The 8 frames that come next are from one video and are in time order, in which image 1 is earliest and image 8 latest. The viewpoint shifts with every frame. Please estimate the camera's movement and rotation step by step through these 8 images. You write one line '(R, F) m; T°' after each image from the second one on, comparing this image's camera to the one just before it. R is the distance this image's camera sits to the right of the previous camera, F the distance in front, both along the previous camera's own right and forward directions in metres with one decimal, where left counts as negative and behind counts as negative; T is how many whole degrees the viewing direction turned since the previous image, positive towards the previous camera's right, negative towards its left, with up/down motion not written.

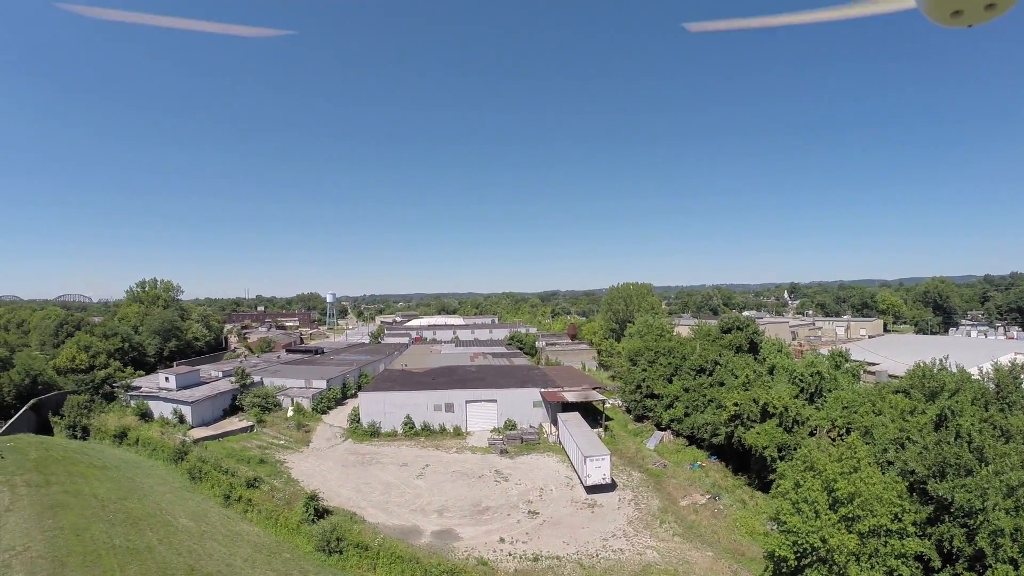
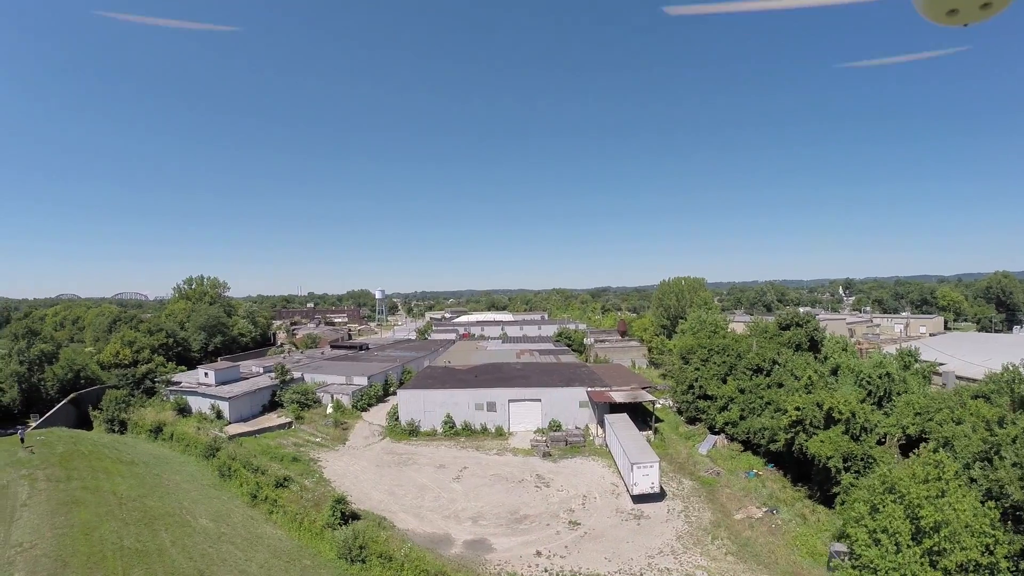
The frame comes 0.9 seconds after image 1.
(+0.5, +1.7) m; -6°
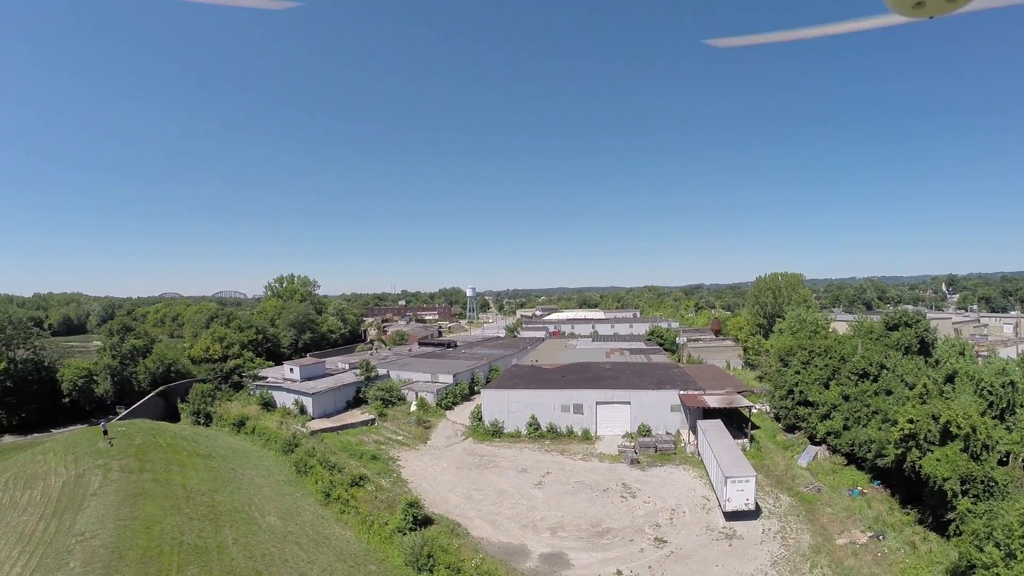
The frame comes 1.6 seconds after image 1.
(-0.1, +1.8) m; -9°
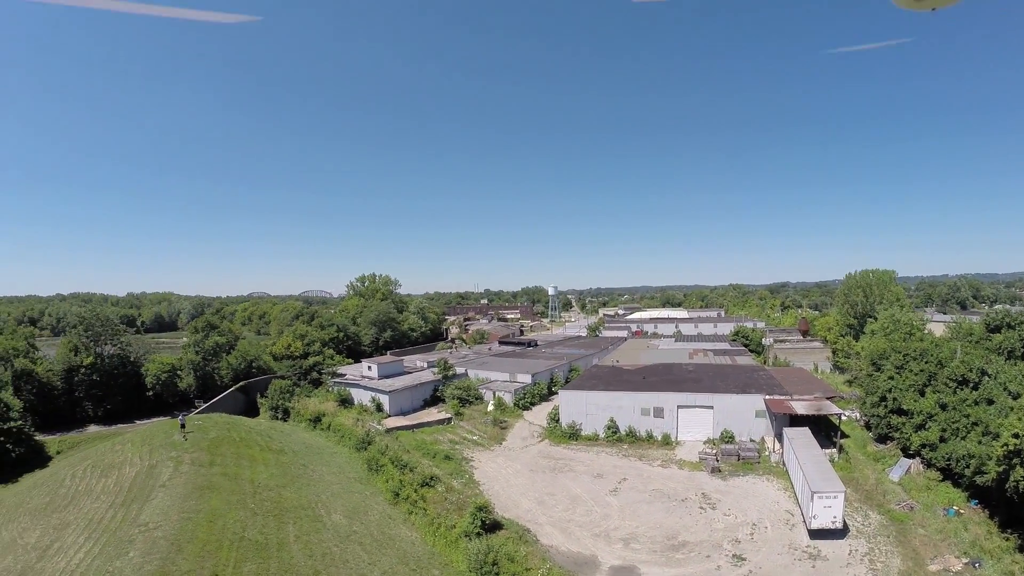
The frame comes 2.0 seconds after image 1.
(-0.4, +1.0) m; -6°
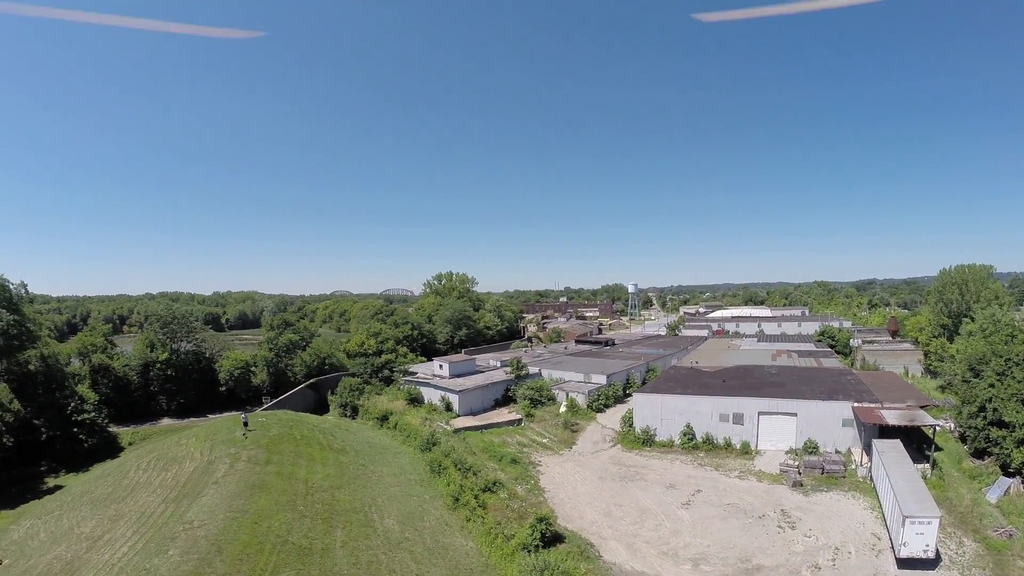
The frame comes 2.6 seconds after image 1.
(-0.2, +1.0) m; -6°
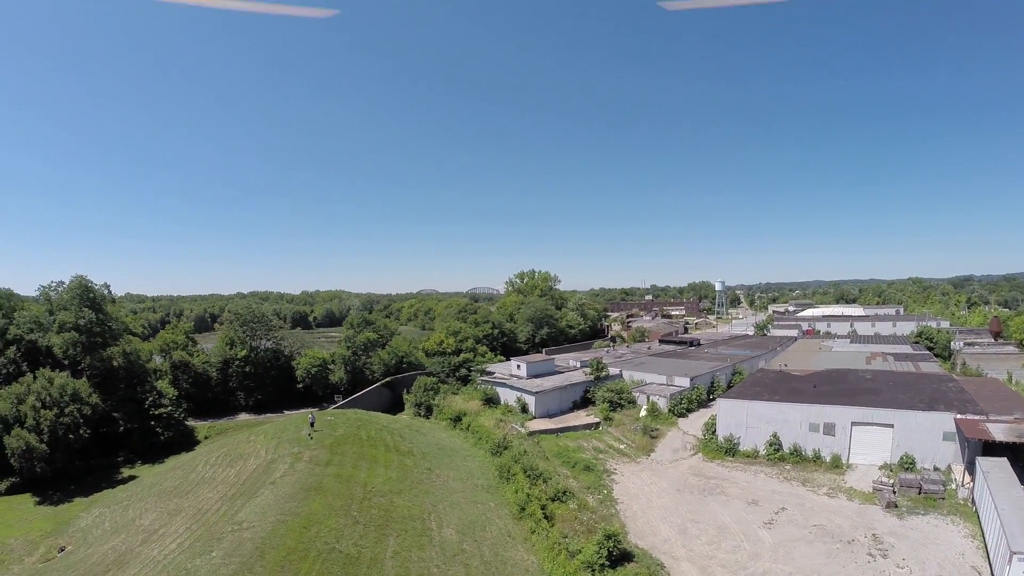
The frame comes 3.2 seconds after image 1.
(-0.4, +0.4) m; -6°
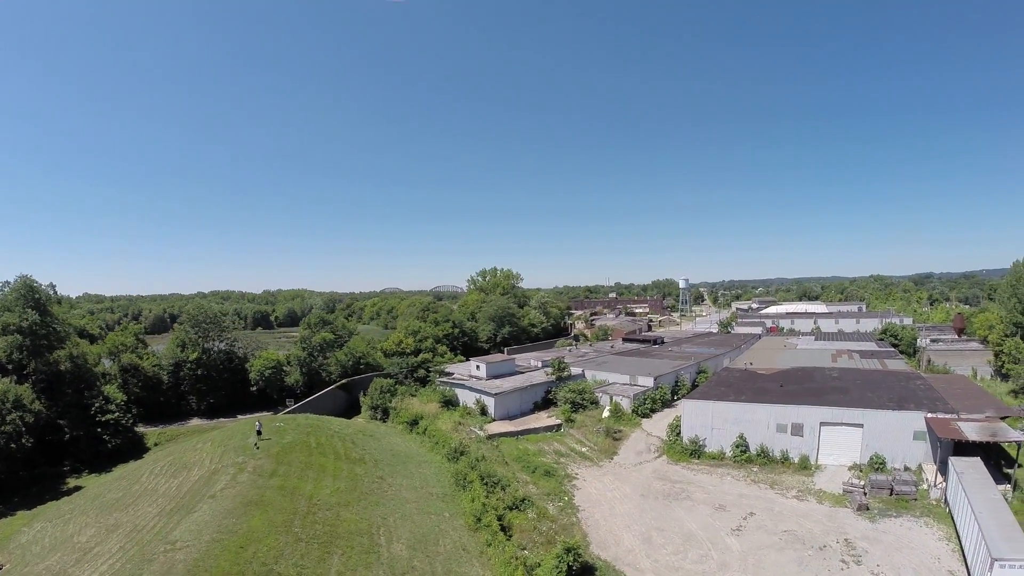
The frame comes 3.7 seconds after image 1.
(+0.6, +0.7) m; +2°
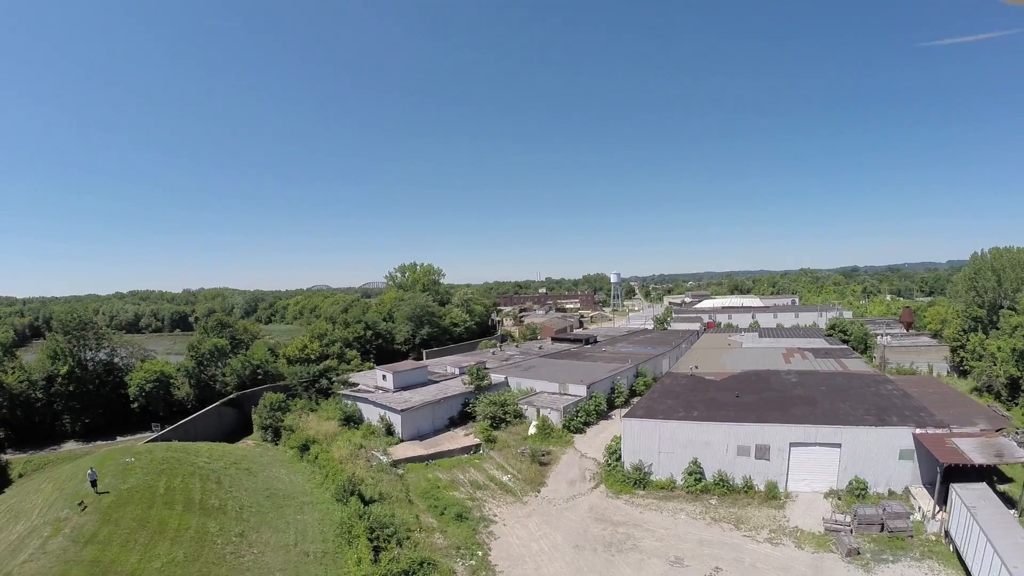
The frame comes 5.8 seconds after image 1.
(+1.3, +2.7) m; +3°
